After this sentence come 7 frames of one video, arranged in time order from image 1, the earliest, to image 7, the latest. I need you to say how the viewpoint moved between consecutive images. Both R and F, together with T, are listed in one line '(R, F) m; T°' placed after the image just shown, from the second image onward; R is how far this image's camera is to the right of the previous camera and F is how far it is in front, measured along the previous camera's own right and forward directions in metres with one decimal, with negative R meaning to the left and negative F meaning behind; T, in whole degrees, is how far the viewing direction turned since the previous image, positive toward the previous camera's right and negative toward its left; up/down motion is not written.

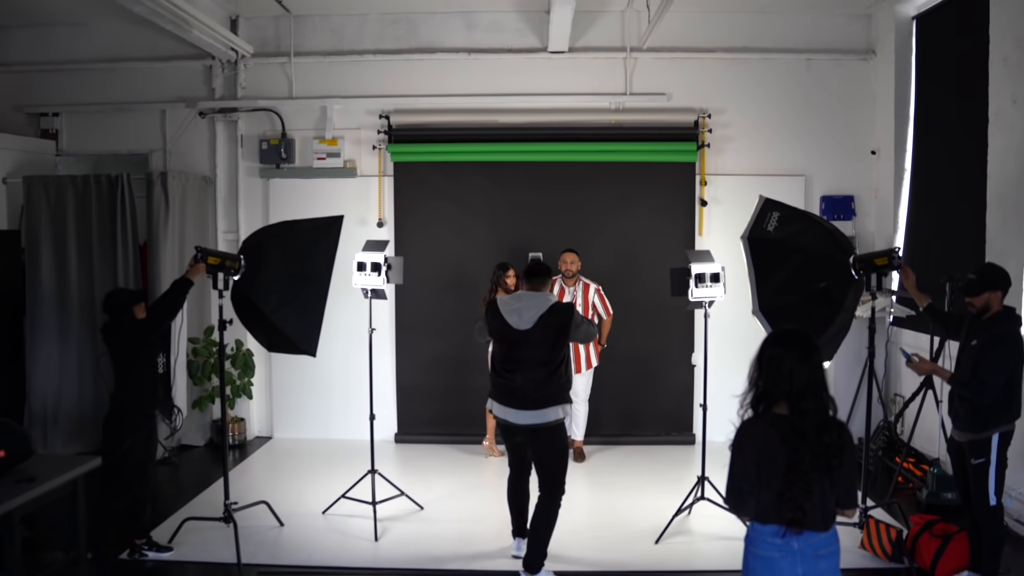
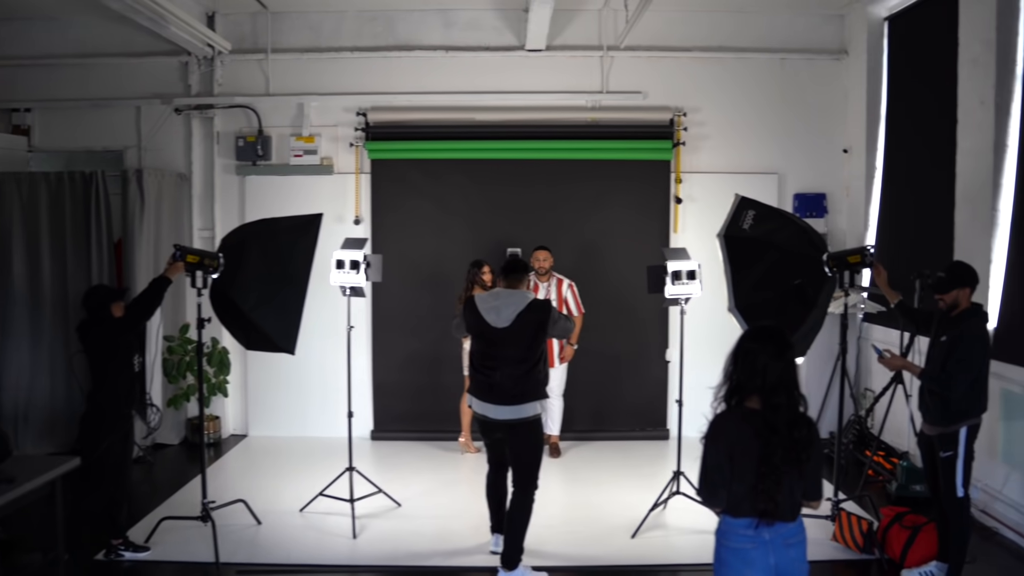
(0.0, 0.0) m; +1°
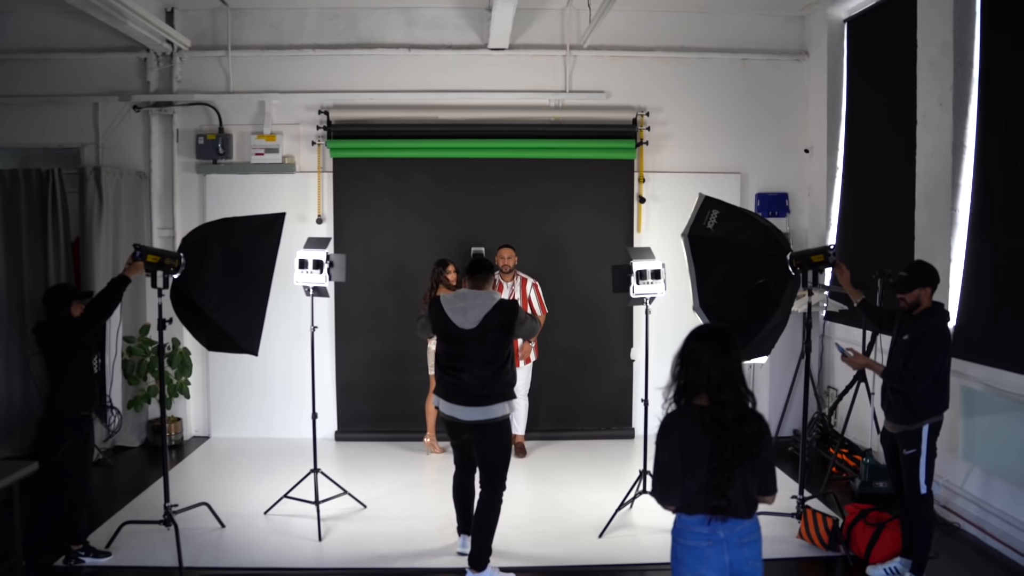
(0.0, 0.0) m; +2°
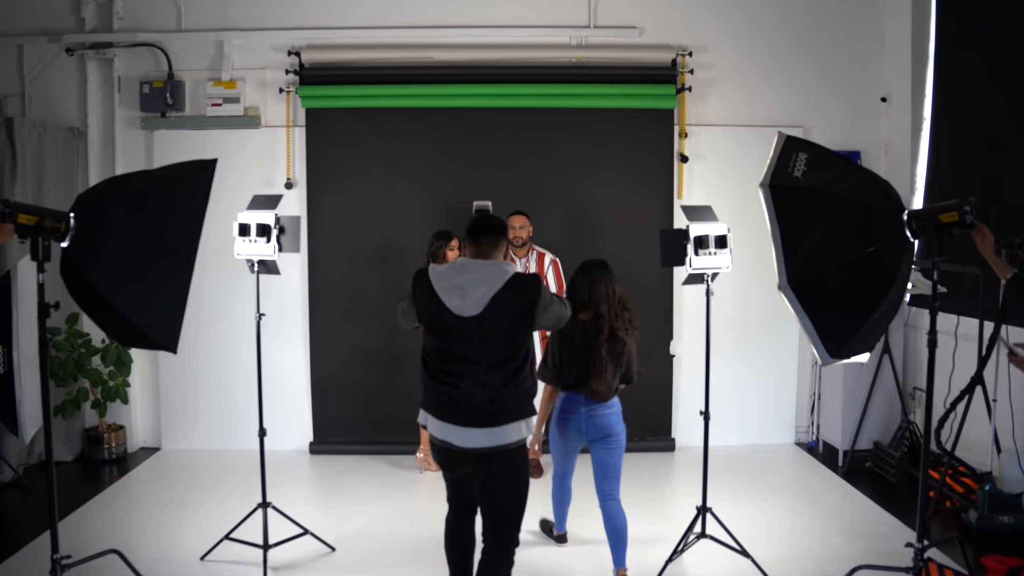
(0.0, +1.1) m; -1°
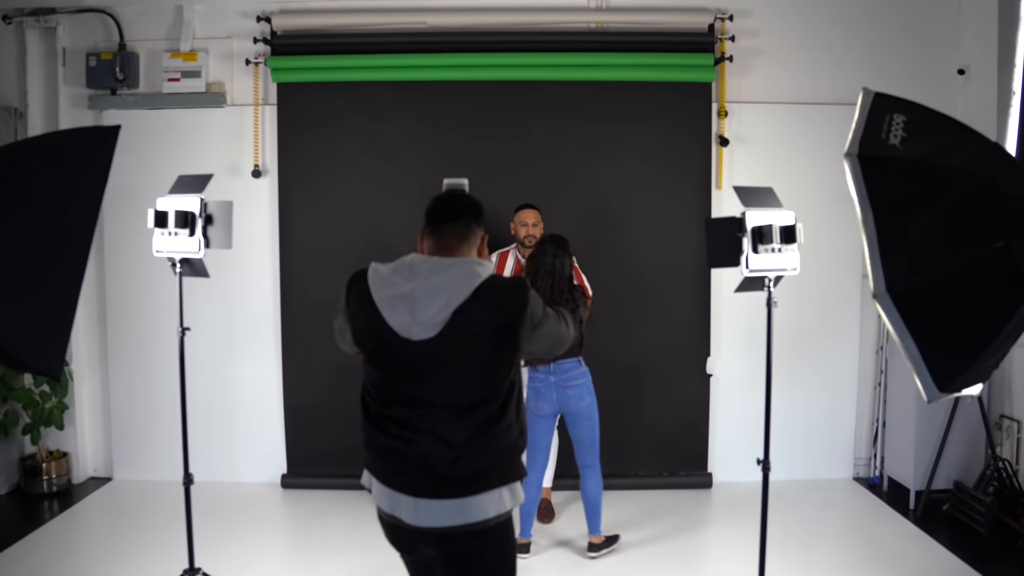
(+0.1, +0.7) m; -1°
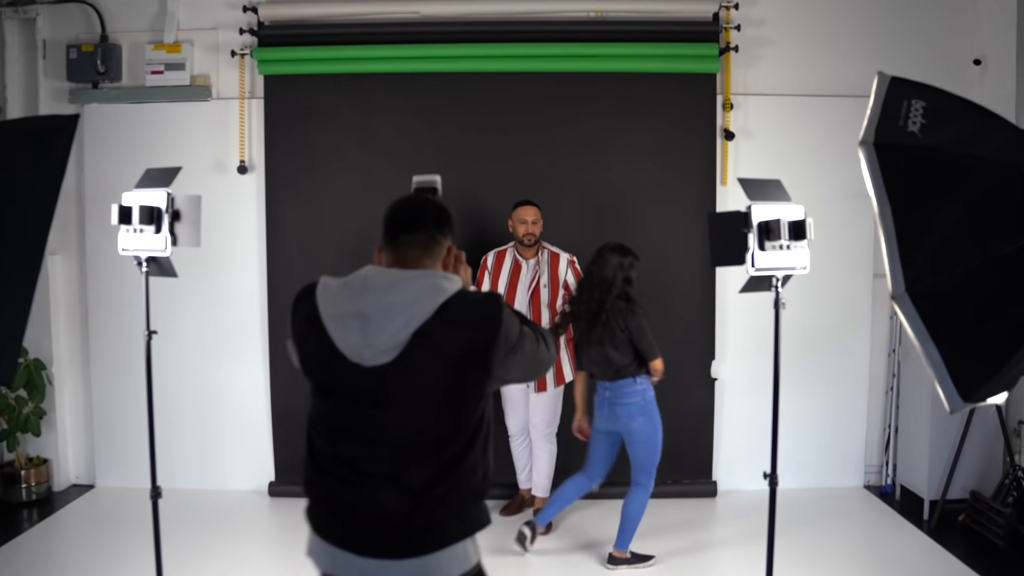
(0.0, +0.2) m; 0°
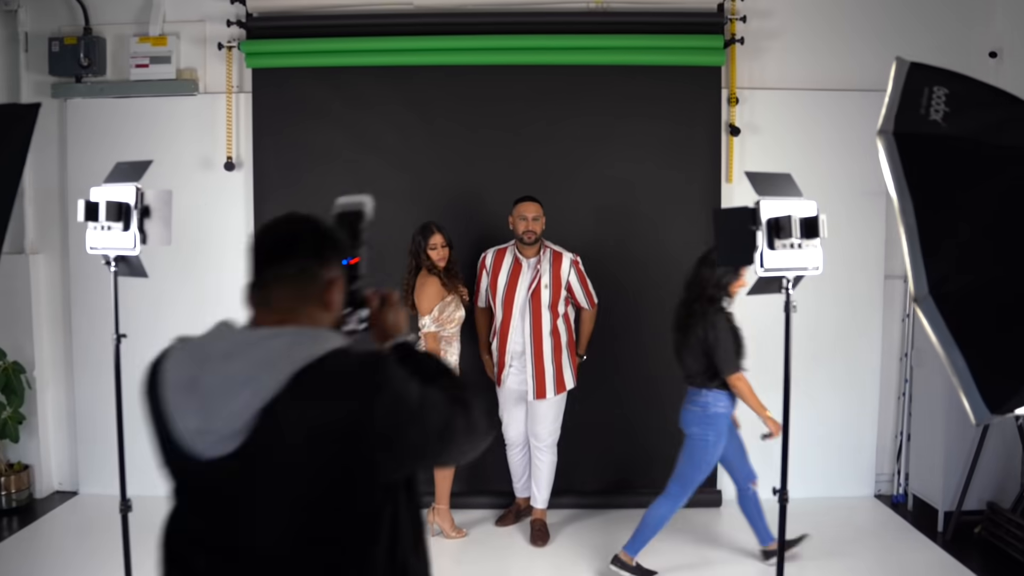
(0.0, +0.1) m; 0°
